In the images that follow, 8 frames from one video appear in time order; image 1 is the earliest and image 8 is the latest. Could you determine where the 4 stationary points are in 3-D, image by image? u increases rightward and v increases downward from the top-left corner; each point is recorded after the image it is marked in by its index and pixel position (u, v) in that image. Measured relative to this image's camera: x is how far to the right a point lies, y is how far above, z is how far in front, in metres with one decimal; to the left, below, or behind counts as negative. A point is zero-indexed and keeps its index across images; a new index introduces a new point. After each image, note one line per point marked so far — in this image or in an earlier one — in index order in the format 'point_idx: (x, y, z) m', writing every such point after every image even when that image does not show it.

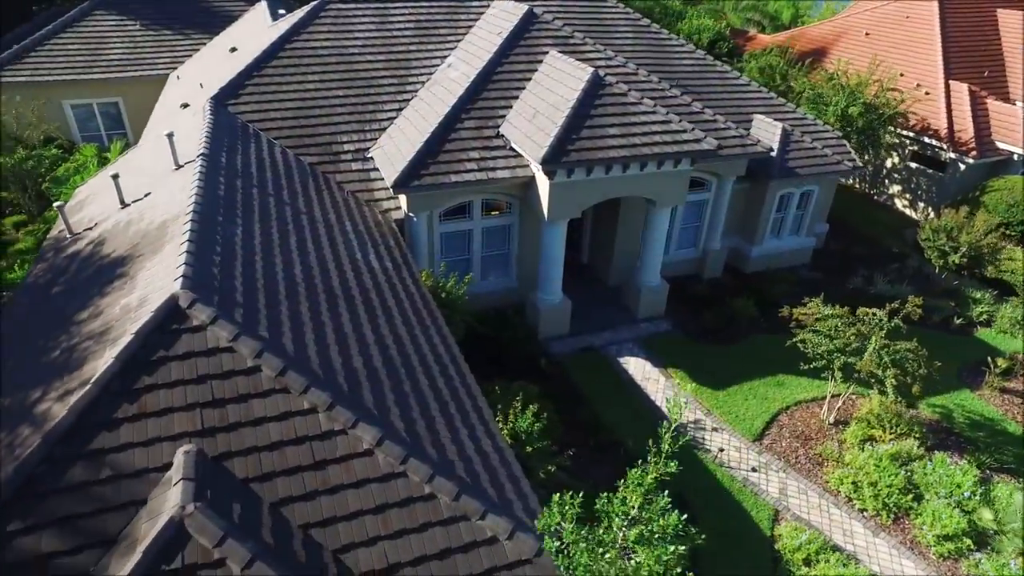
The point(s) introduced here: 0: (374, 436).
0: (-1.7, -1.9, +7.9) m
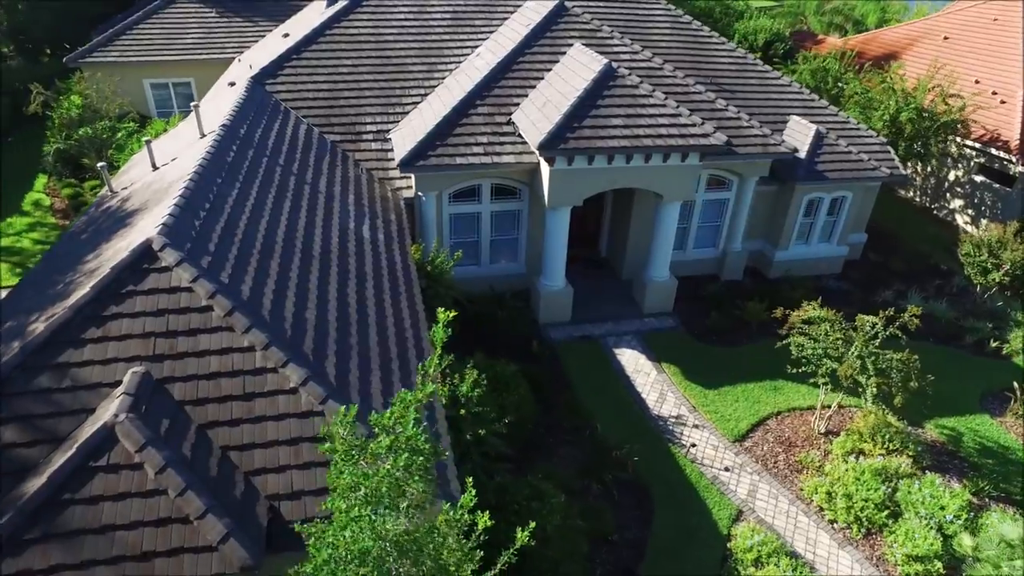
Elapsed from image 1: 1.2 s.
0: (-2.9, -1.2, +8.7) m
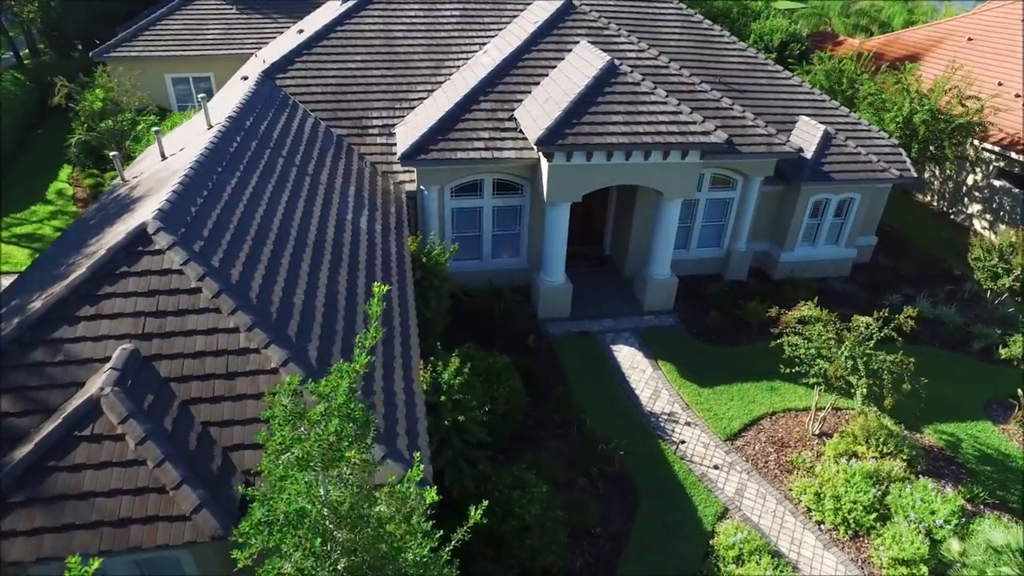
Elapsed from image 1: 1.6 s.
0: (-3.3, -1.0, +9.0) m
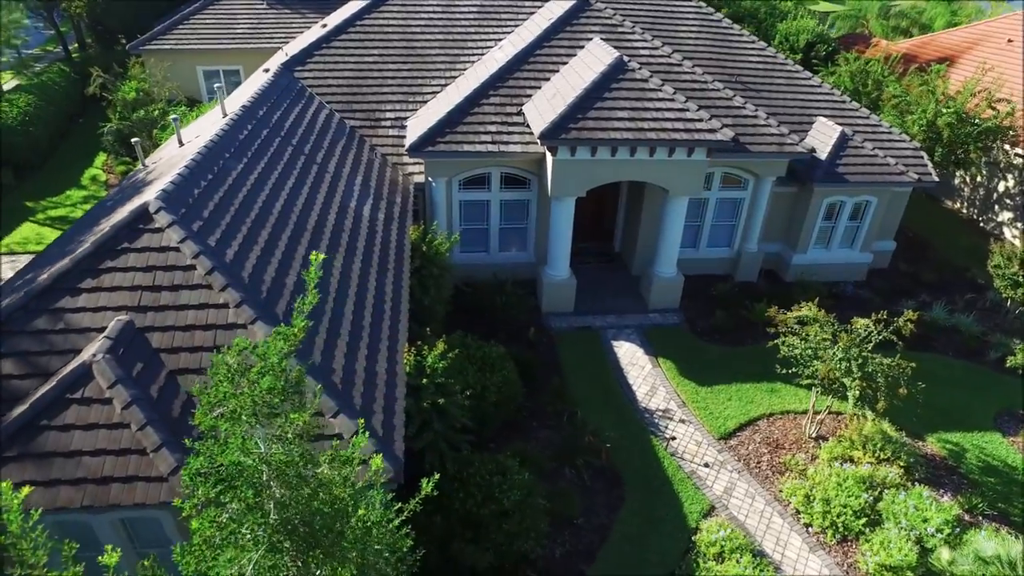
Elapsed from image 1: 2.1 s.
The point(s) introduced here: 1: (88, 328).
0: (-3.7, -0.7, +9.3) m
1: (-6.3, -0.6, +9.3) m
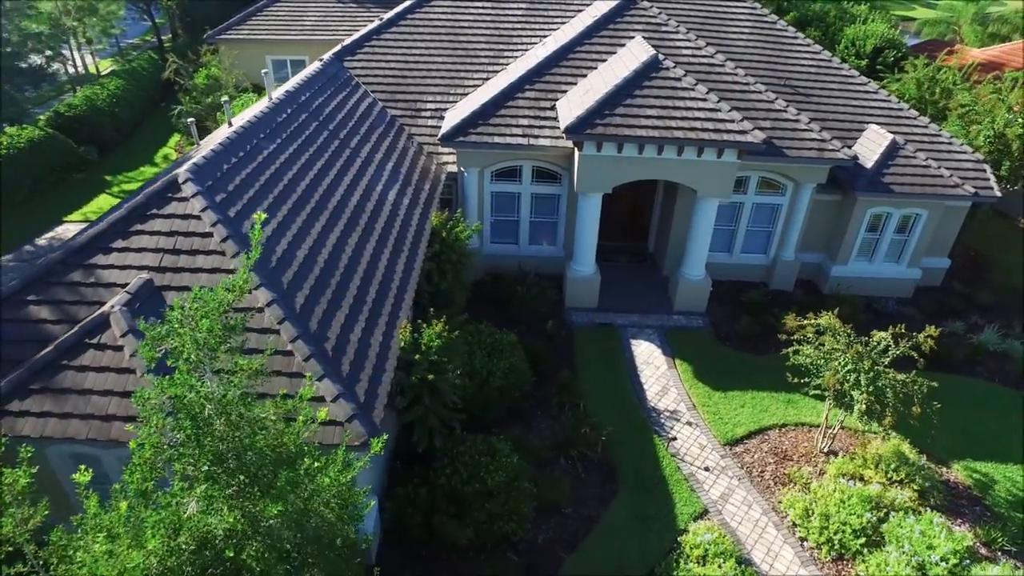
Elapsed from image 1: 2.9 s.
0: (-4.0, -0.2, +10.0) m
1: (-6.6, +0.1, +10.3) m
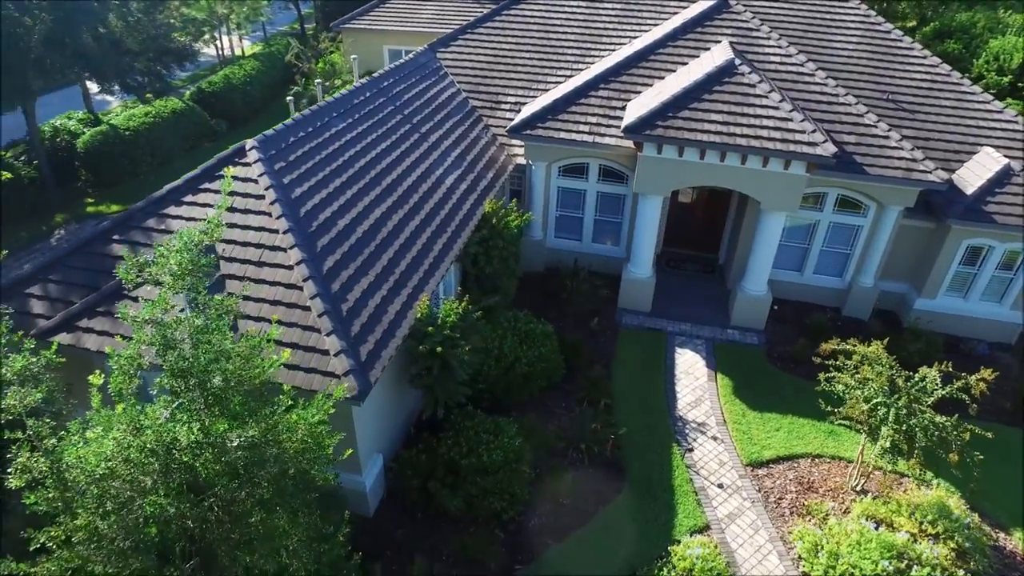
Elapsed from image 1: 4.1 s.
0: (-3.8, +0.5, +11.1) m
1: (-6.3, +1.1, +11.9) m
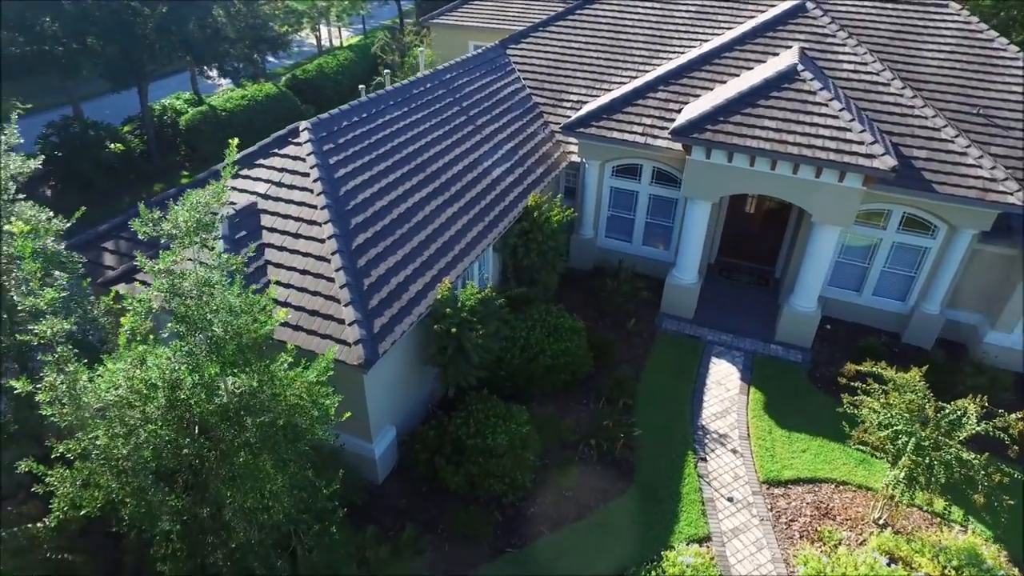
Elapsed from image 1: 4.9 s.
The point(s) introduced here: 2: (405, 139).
0: (-3.5, +1.1, +11.9) m
1: (-5.8, +1.8, +13.0) m
2: (-2.6, +3.7, +15.4) m
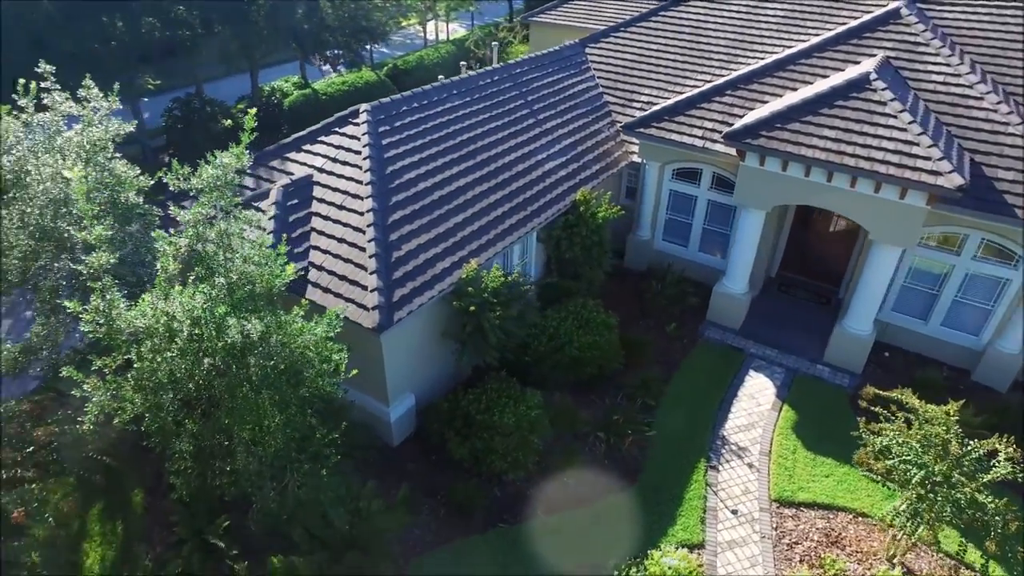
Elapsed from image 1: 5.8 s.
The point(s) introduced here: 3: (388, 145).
0: (-3.0, +1.7, +12.9) m
1: (-5.0, +2.6, +14.3) m
2: (-1.3, +4.2, +16.2) m
3: (-2.8, +3.3, +14.4) m
